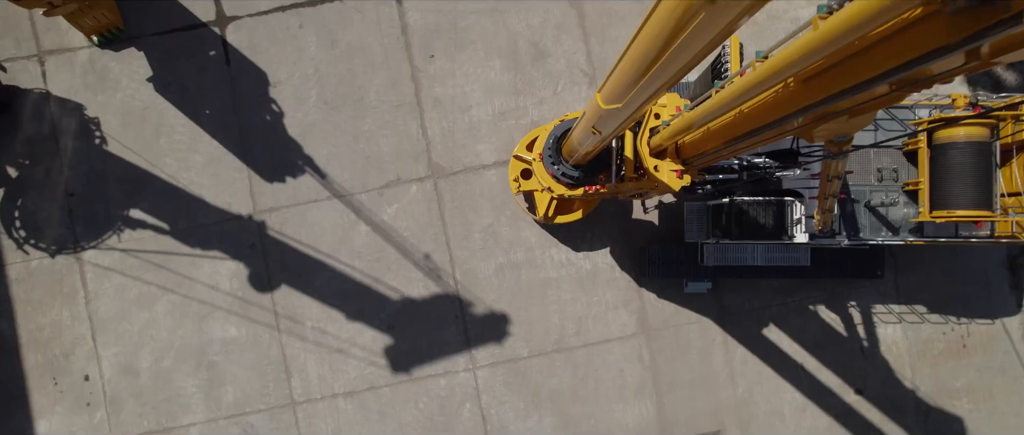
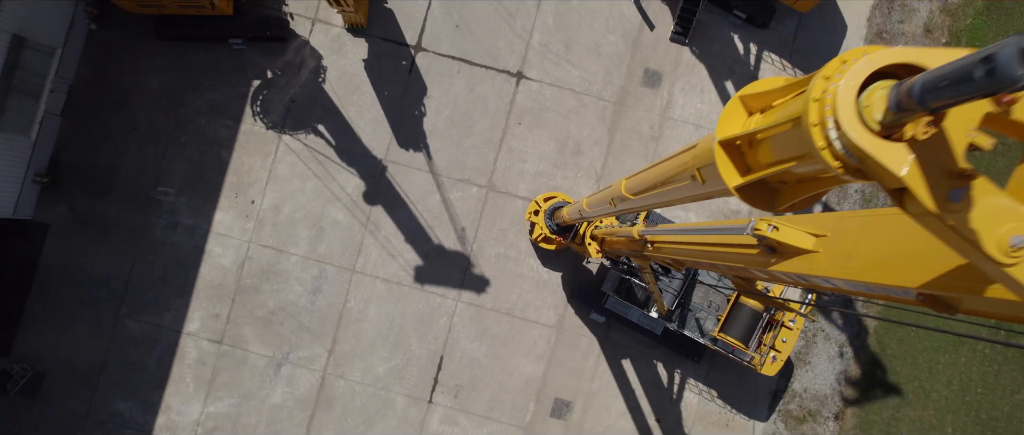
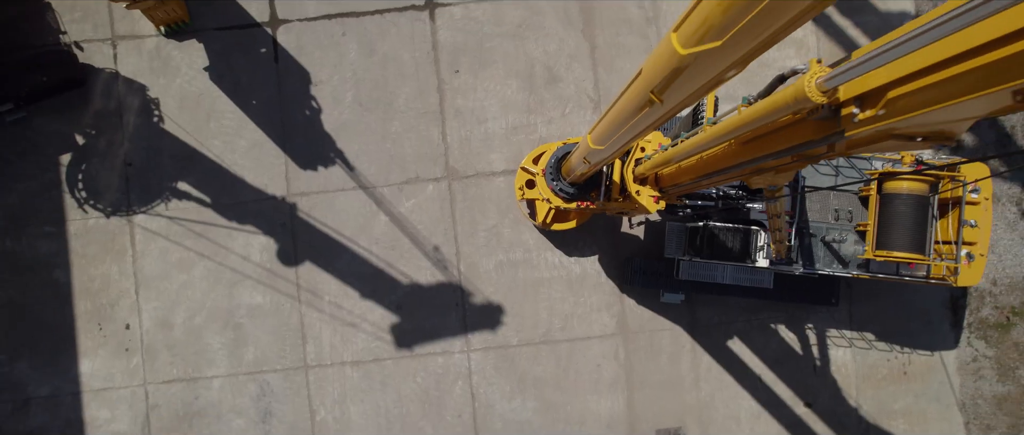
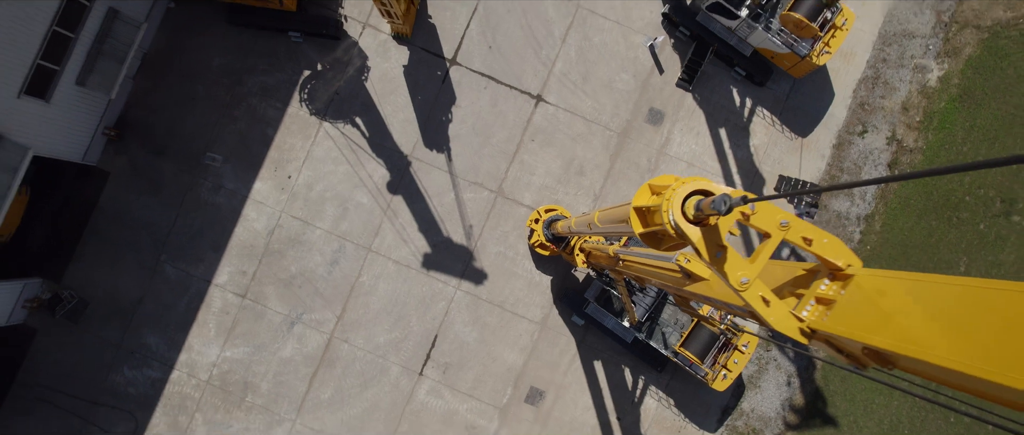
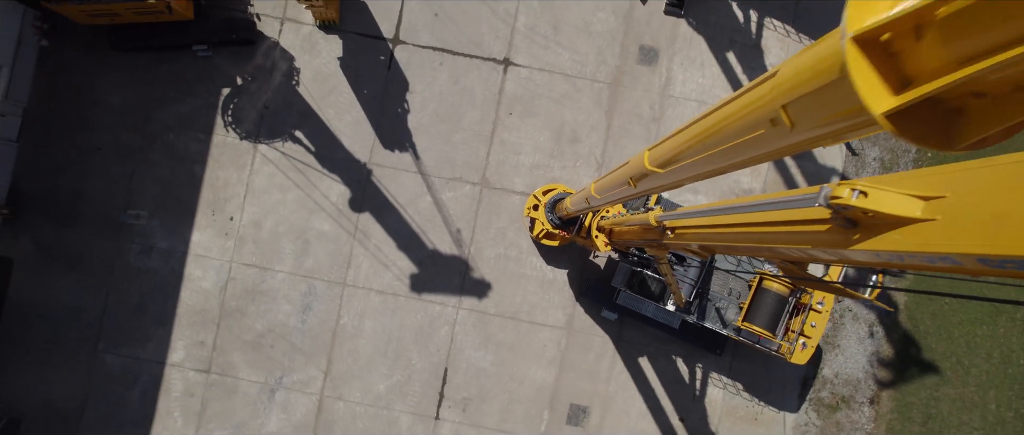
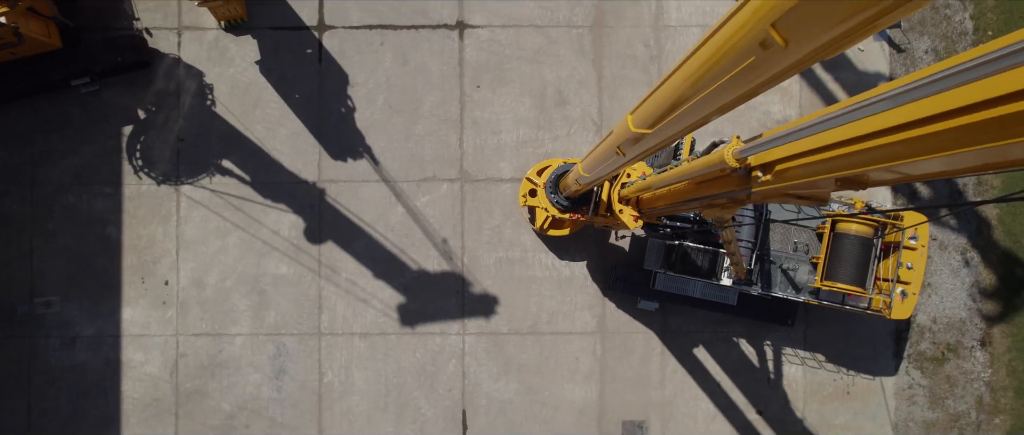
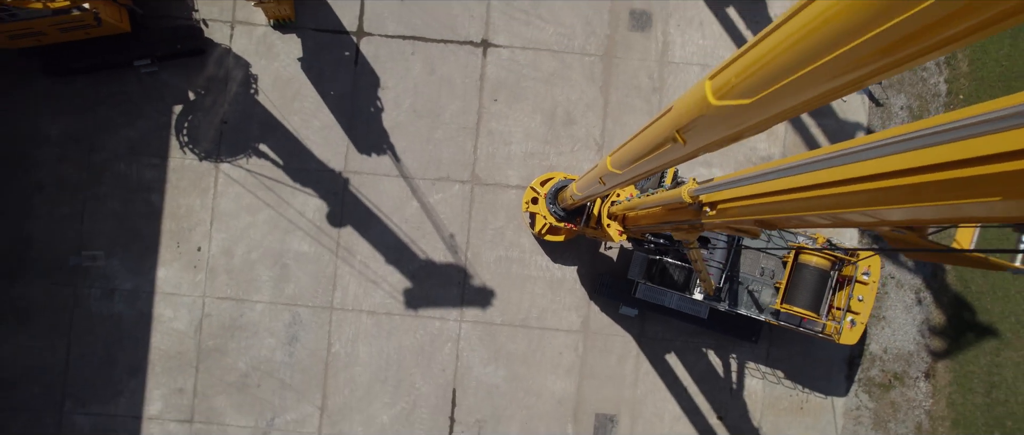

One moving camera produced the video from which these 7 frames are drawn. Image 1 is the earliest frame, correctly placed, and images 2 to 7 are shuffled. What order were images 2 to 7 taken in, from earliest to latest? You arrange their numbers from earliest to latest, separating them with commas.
3, 6, 7, 5, 2, 4
